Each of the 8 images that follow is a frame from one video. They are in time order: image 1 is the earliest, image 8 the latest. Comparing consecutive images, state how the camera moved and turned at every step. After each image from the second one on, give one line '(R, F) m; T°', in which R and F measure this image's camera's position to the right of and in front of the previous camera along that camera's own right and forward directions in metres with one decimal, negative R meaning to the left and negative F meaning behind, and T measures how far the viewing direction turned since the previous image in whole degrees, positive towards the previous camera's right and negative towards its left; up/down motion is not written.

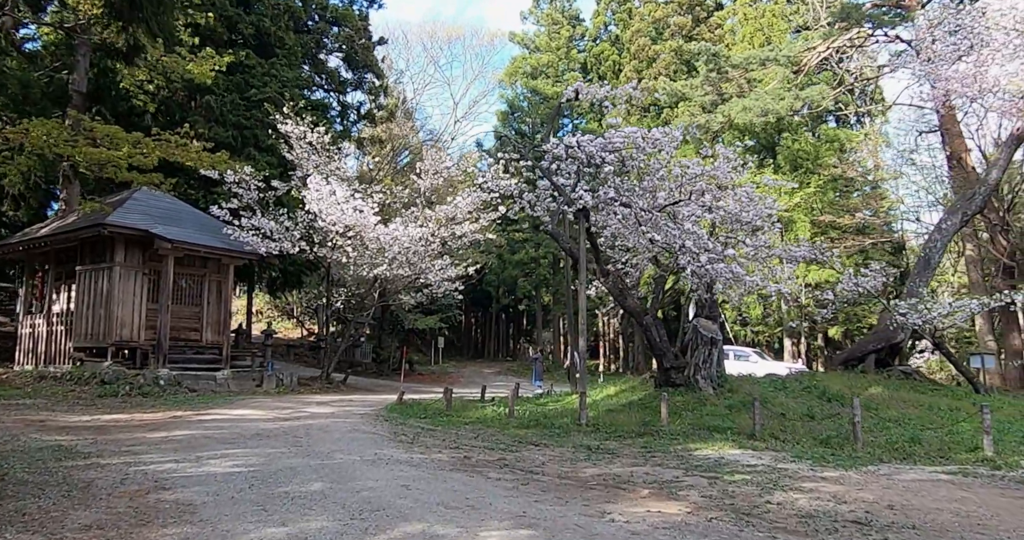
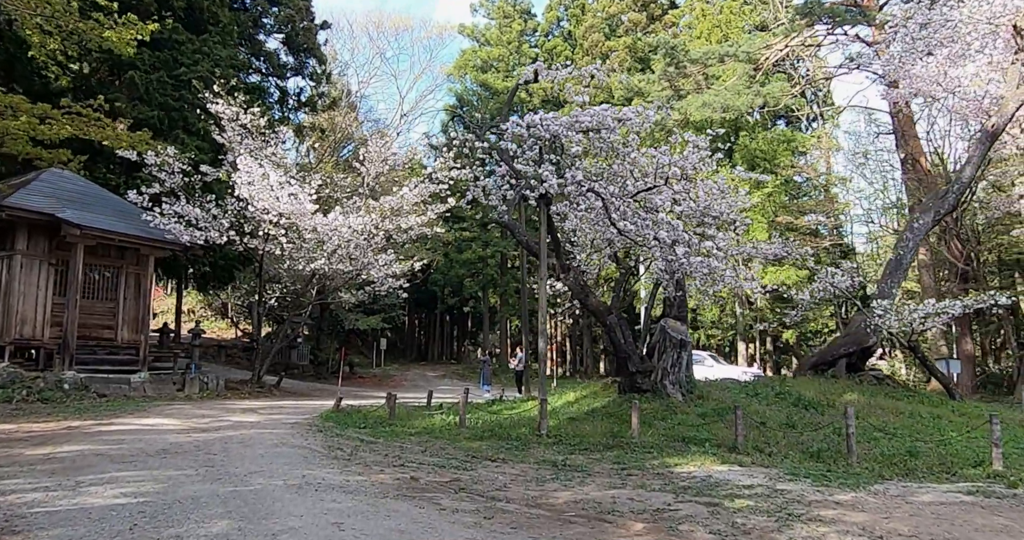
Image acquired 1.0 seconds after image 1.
(-0.1, +1.3) m; +4°
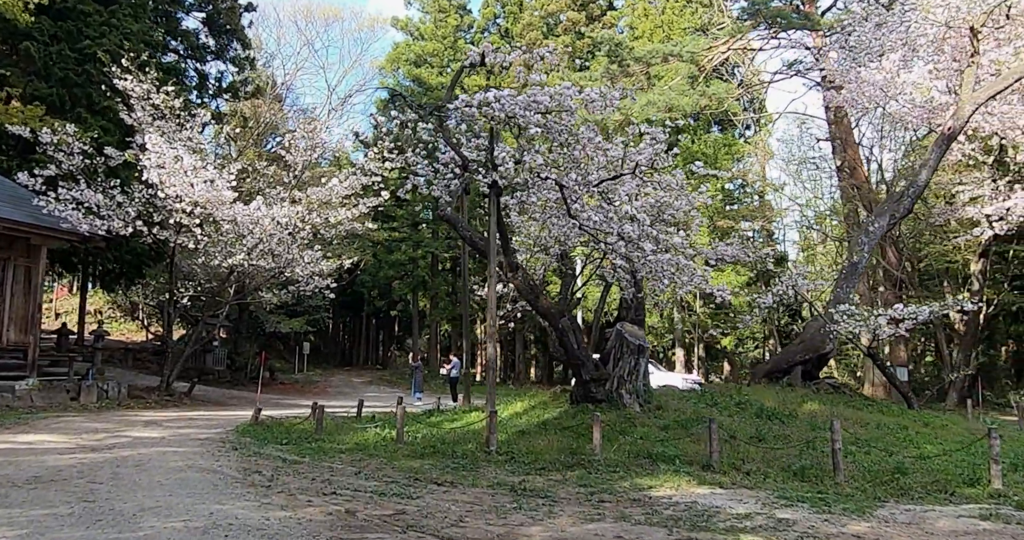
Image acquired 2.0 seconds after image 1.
(-0.3, +1.2) m; +5°
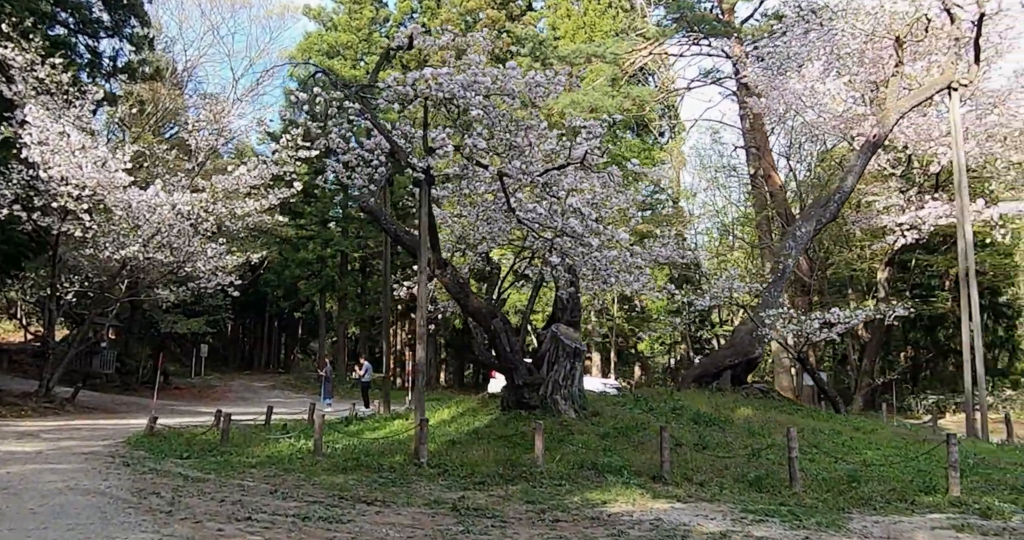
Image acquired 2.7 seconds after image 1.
(-0.3, +0.8) m; +6°
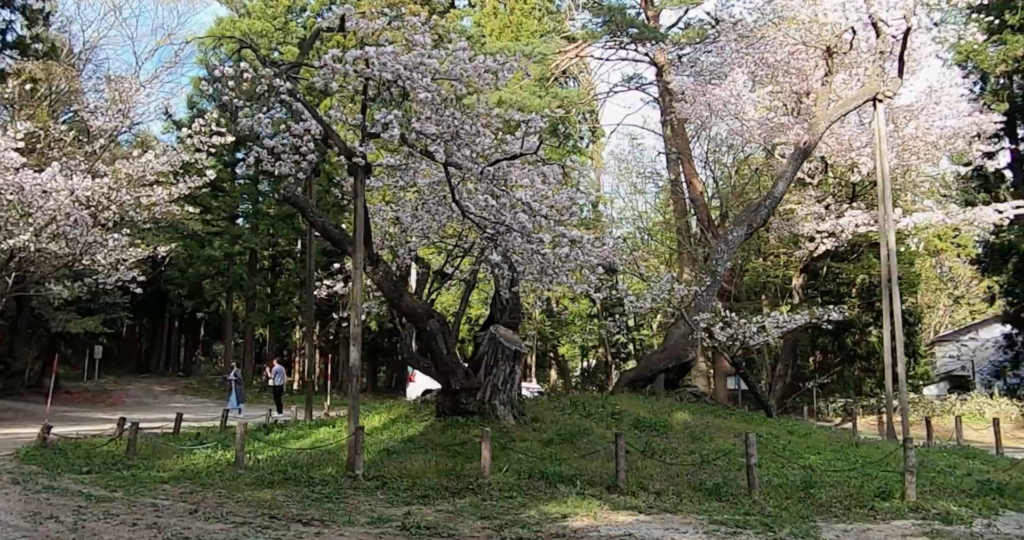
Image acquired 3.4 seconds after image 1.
(-0.4, +0.6) m; +6°
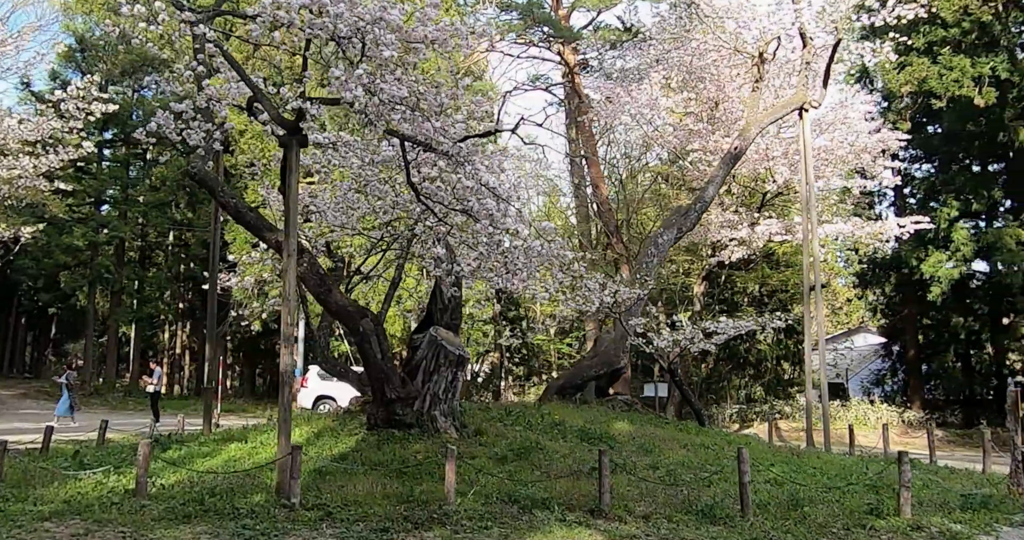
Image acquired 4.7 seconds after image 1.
(-0.8, +1.2) m; +9°
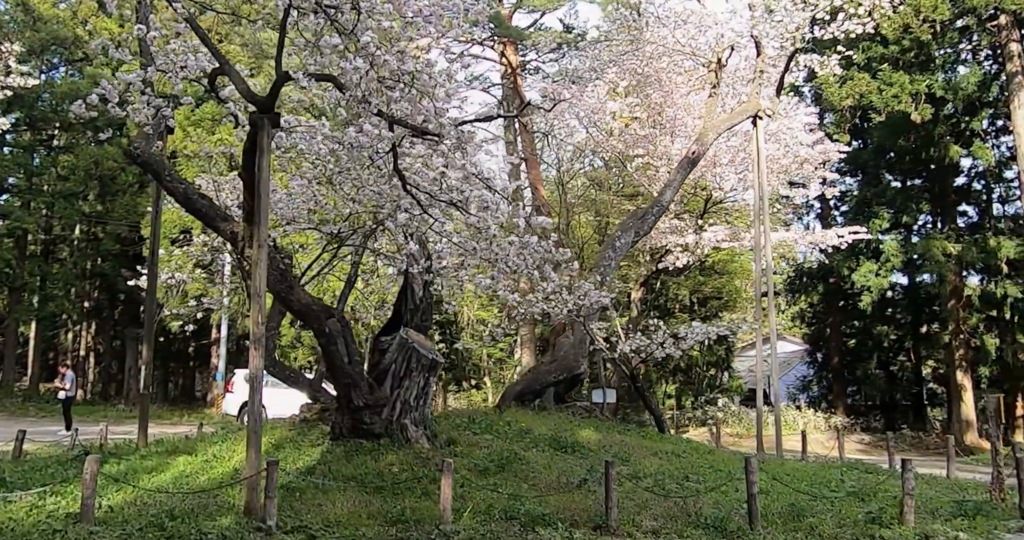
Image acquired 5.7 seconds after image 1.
(-0.7, +0.6) m; +6°
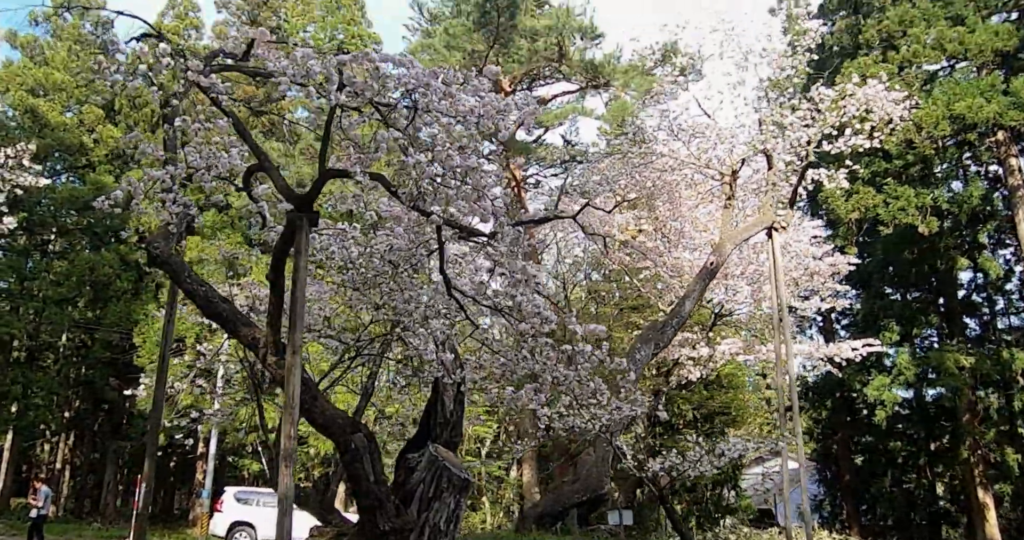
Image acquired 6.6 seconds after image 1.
(-0.5, +0.5) m; +1°
